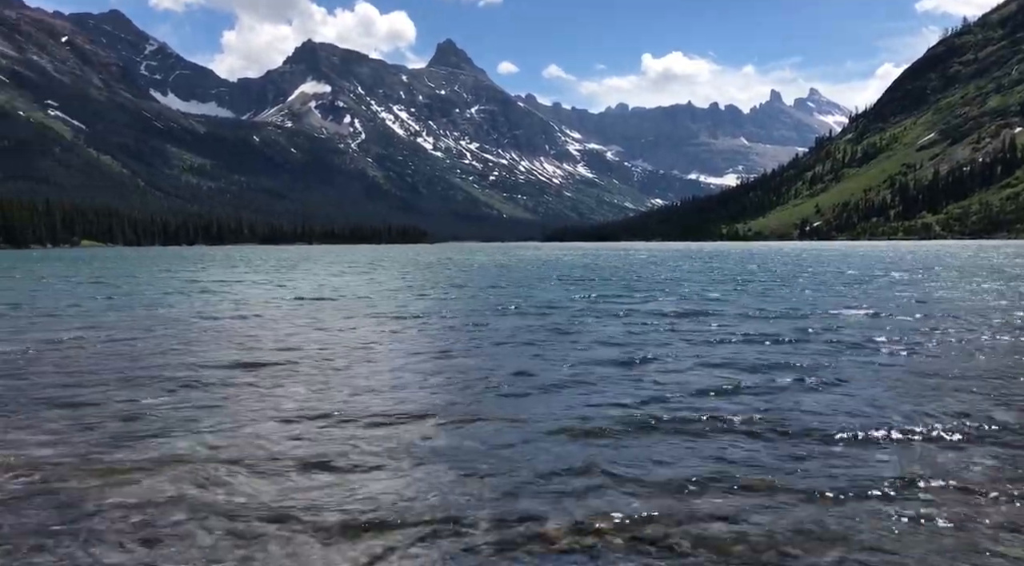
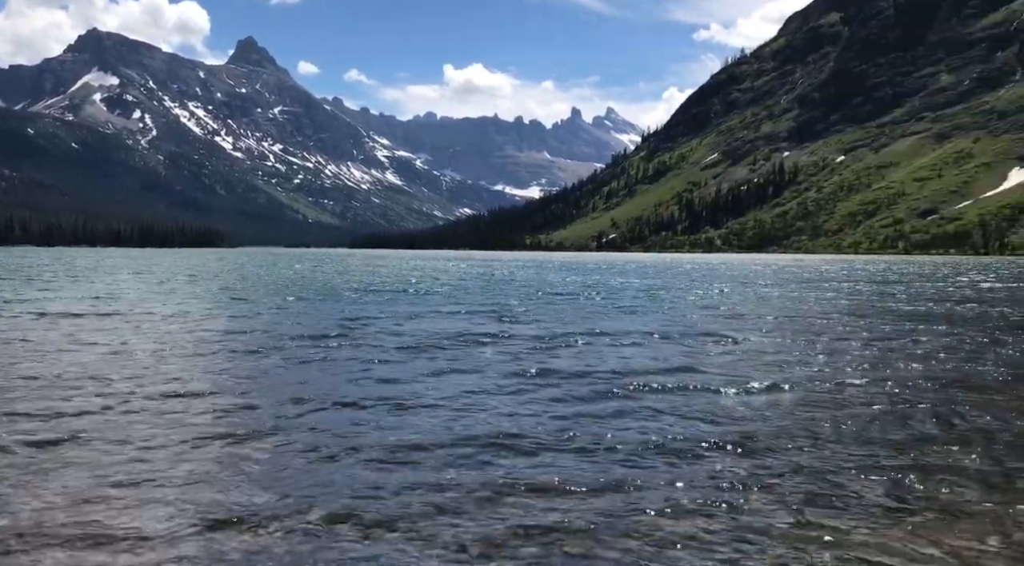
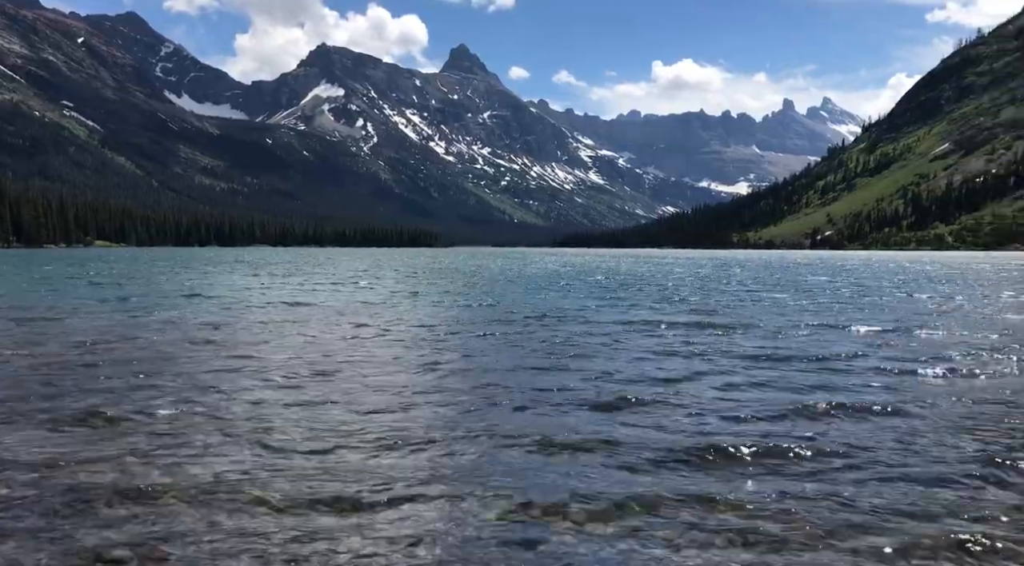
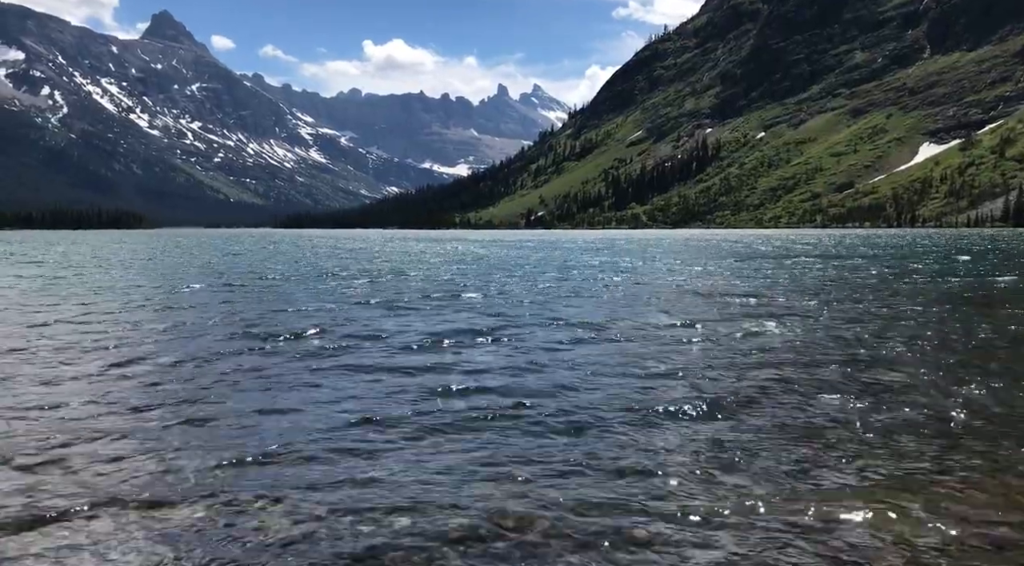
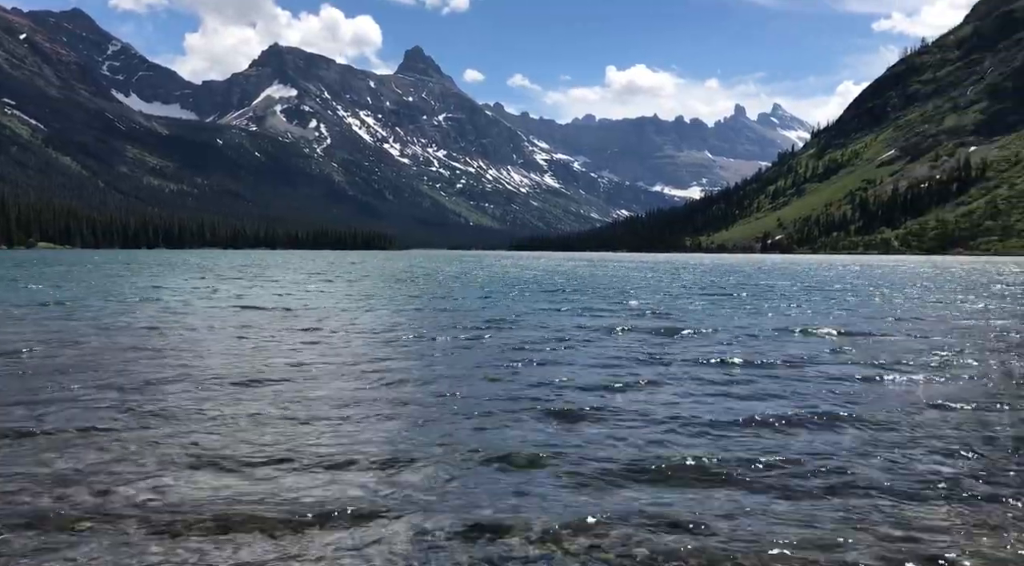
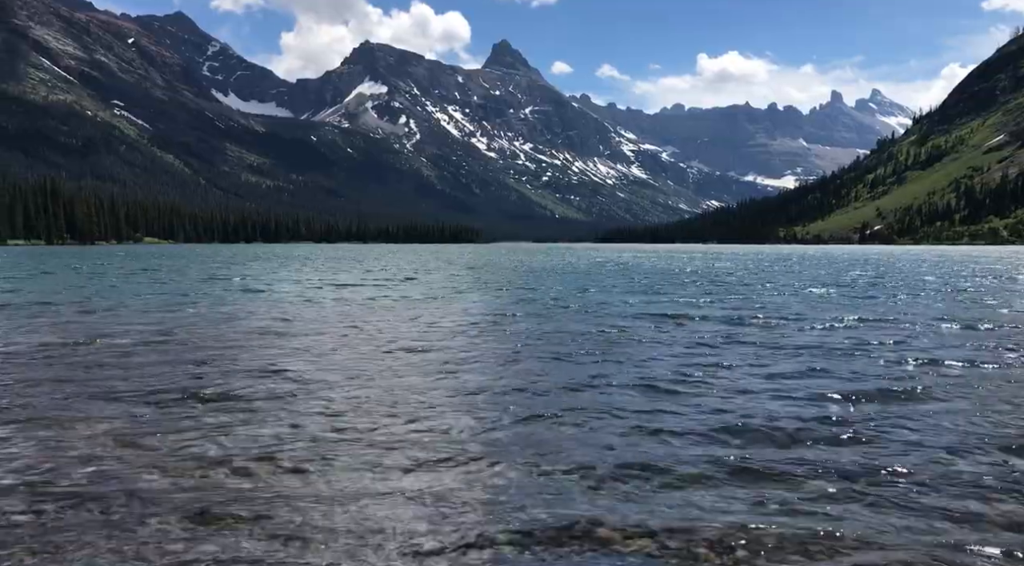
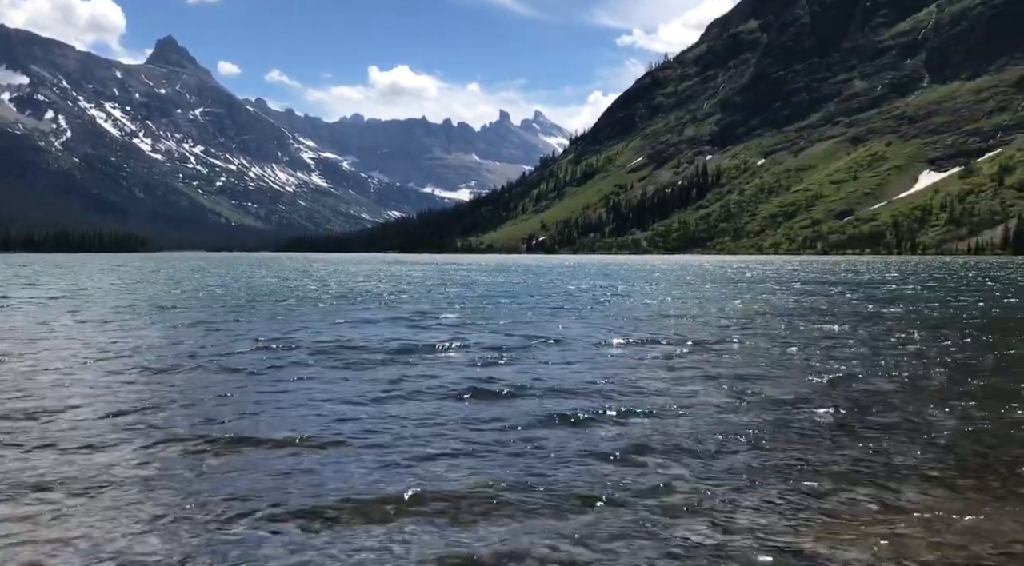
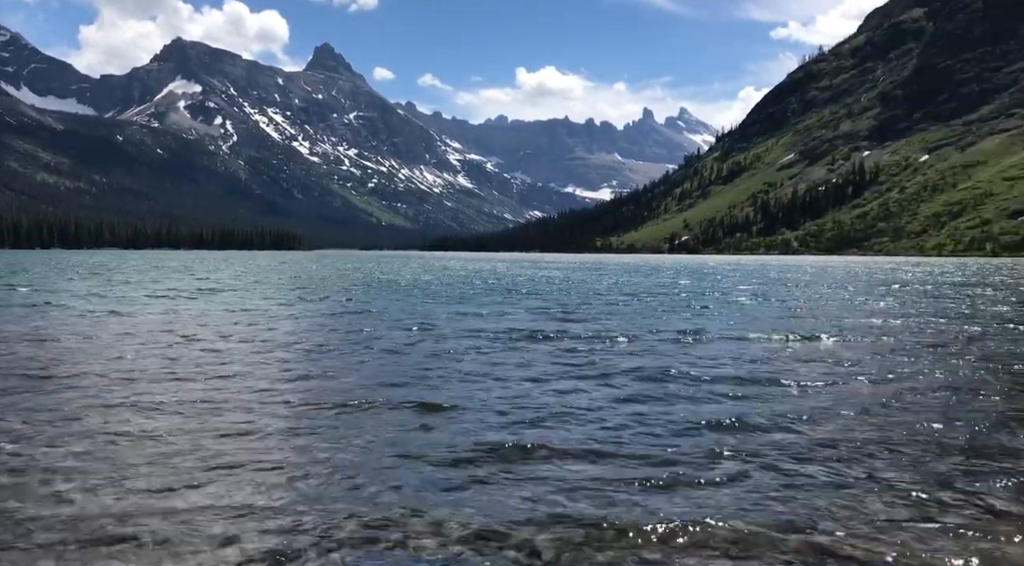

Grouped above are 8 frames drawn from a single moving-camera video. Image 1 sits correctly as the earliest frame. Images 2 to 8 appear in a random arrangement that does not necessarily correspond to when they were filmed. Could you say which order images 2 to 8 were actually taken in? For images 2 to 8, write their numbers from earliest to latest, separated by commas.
6, 3, 5, 8, 2, 7, 4
